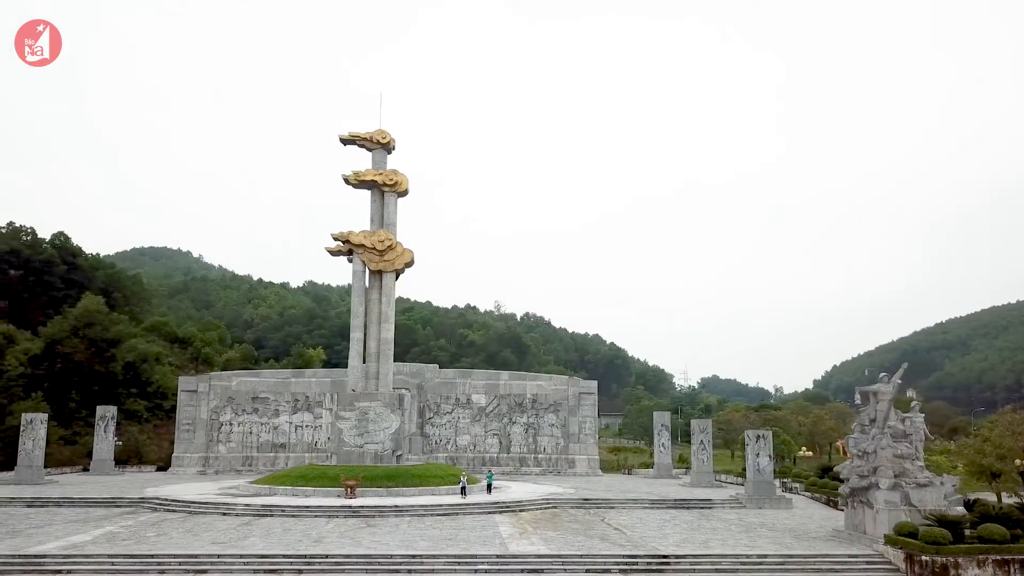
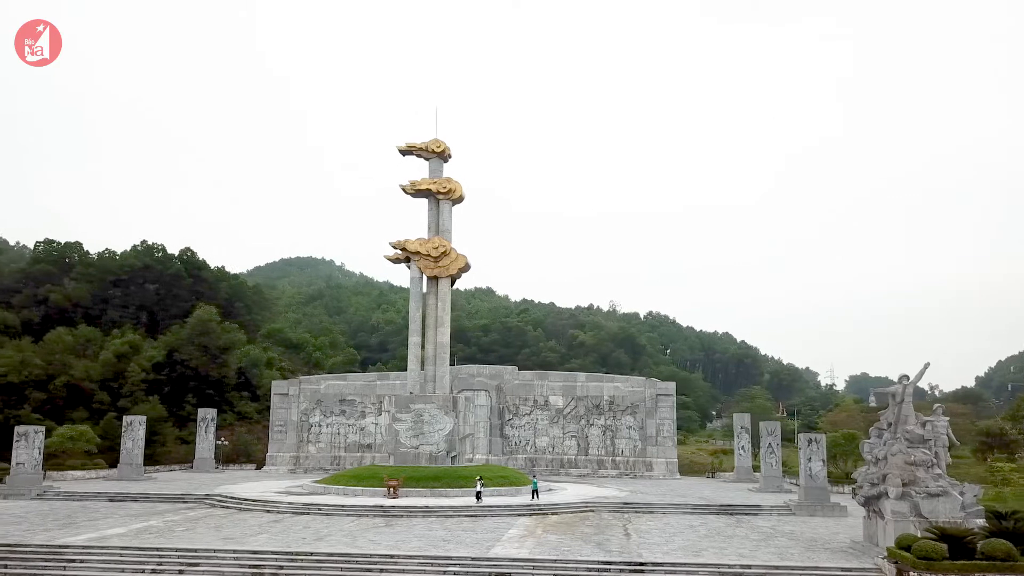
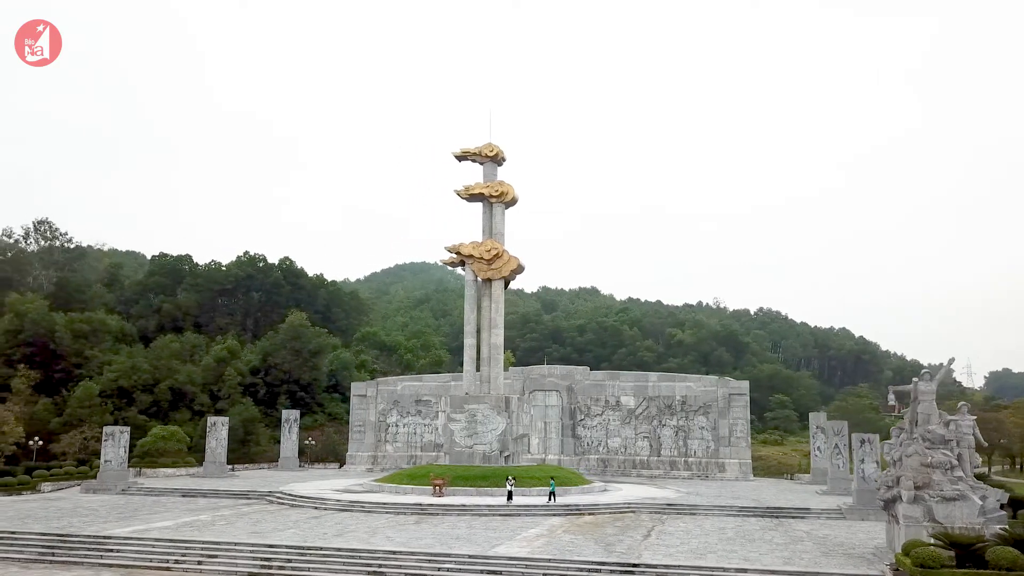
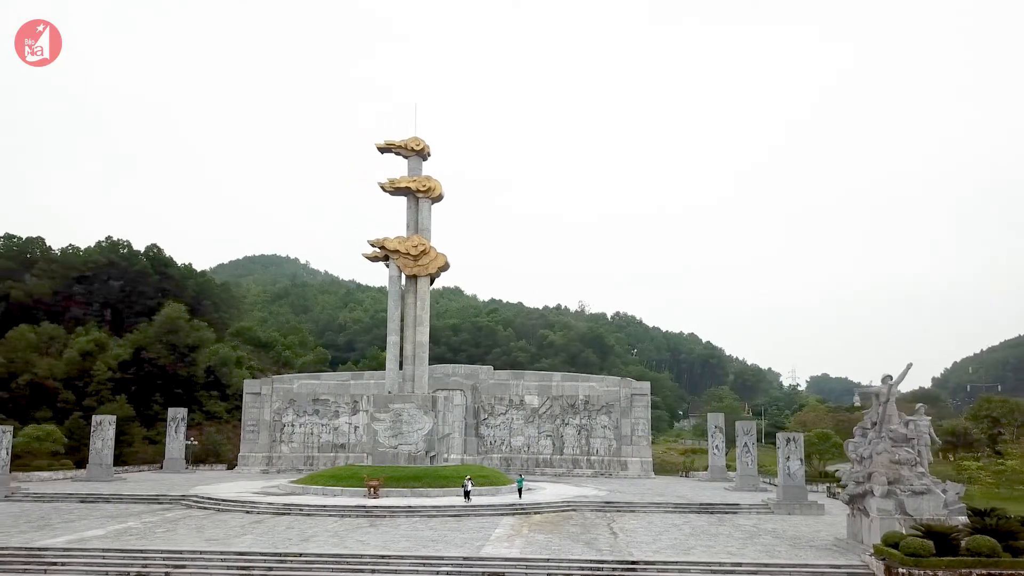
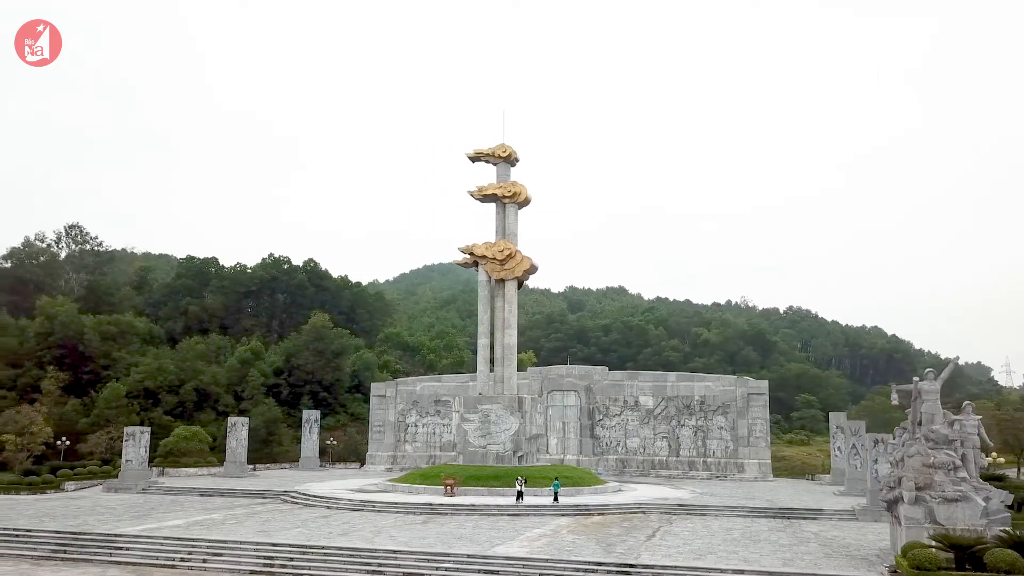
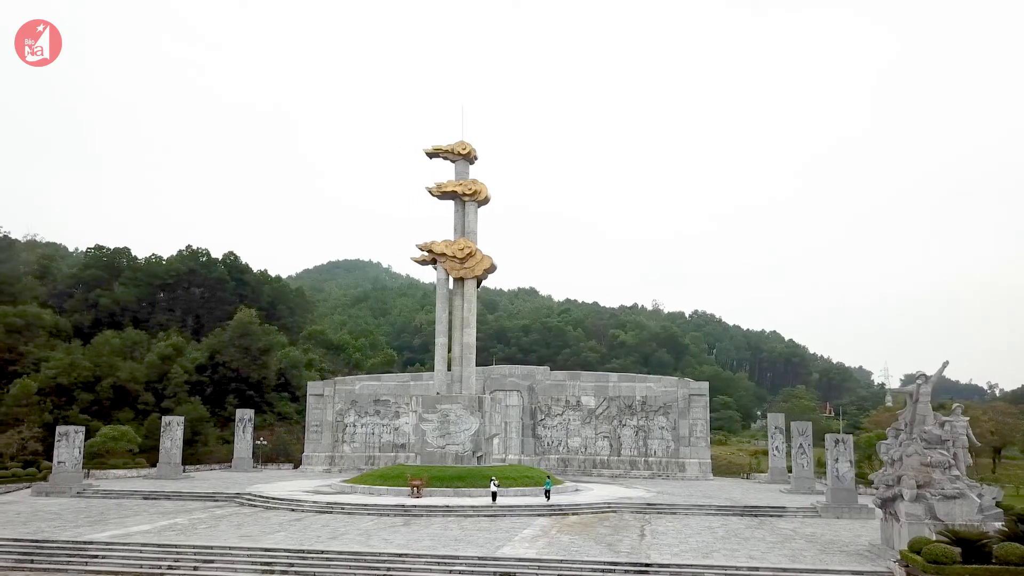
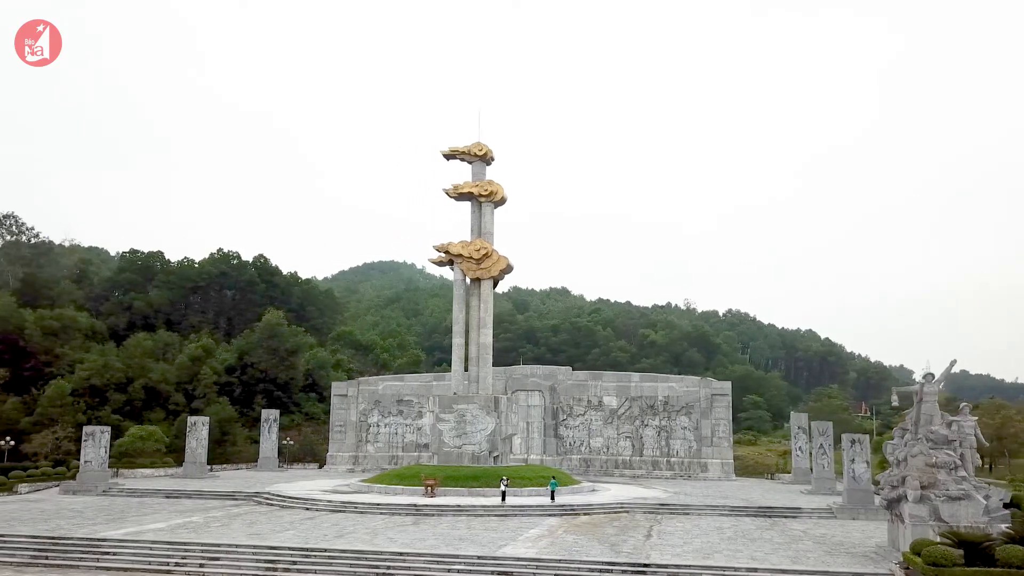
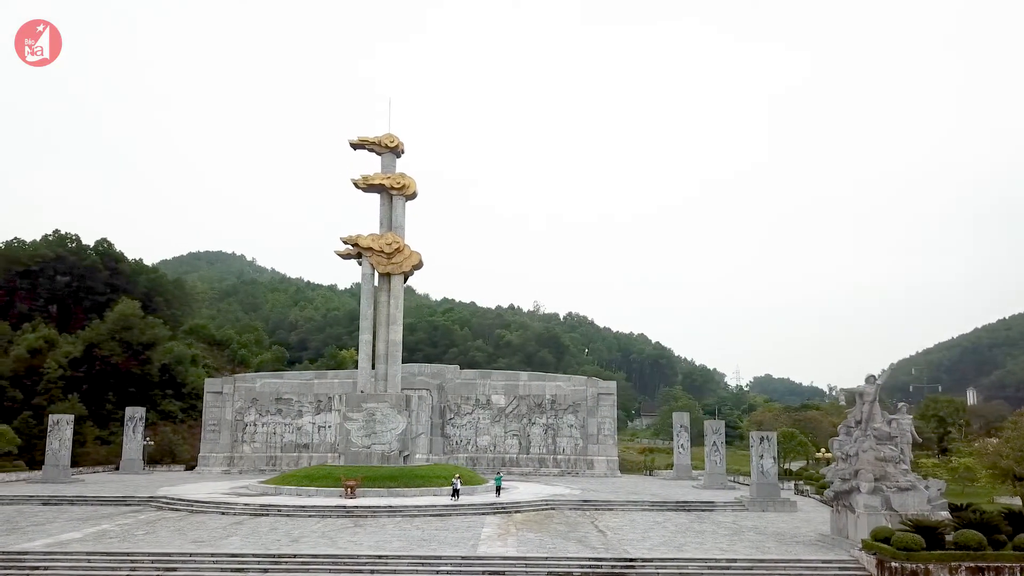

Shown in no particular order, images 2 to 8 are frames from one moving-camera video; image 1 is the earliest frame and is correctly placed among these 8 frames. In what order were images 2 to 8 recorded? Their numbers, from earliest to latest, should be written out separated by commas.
8, 4, 2, 6, 7, 3, 5
